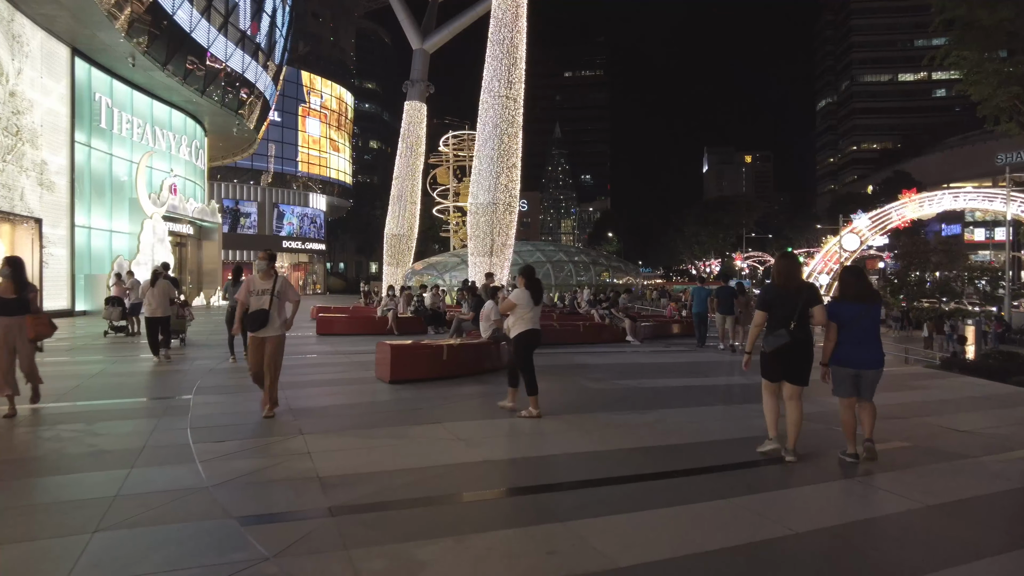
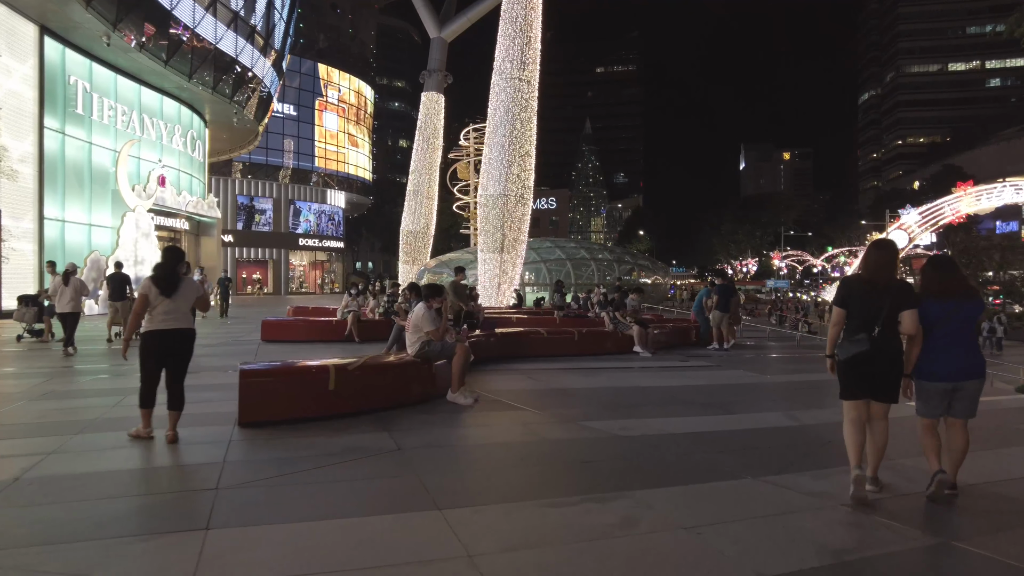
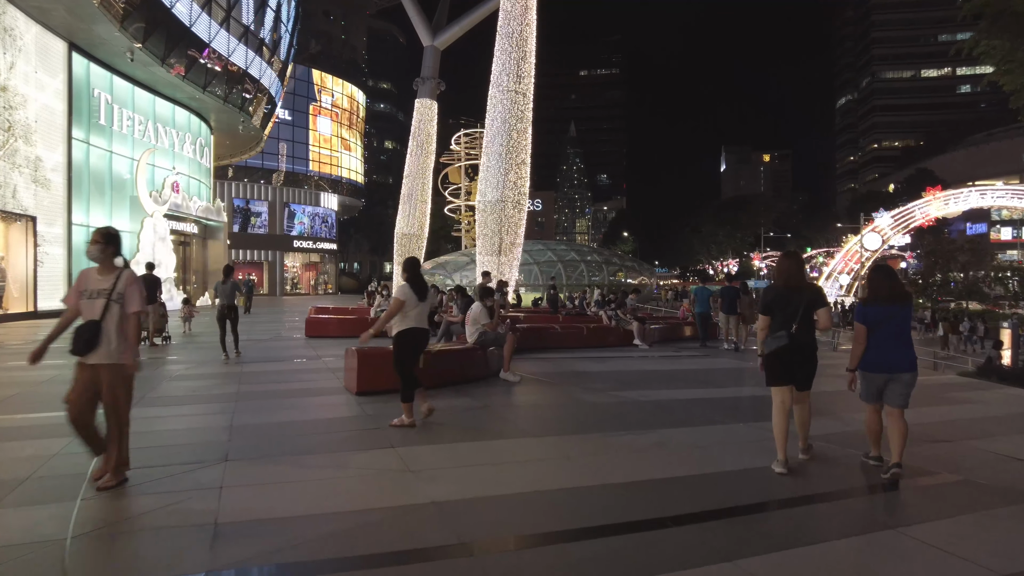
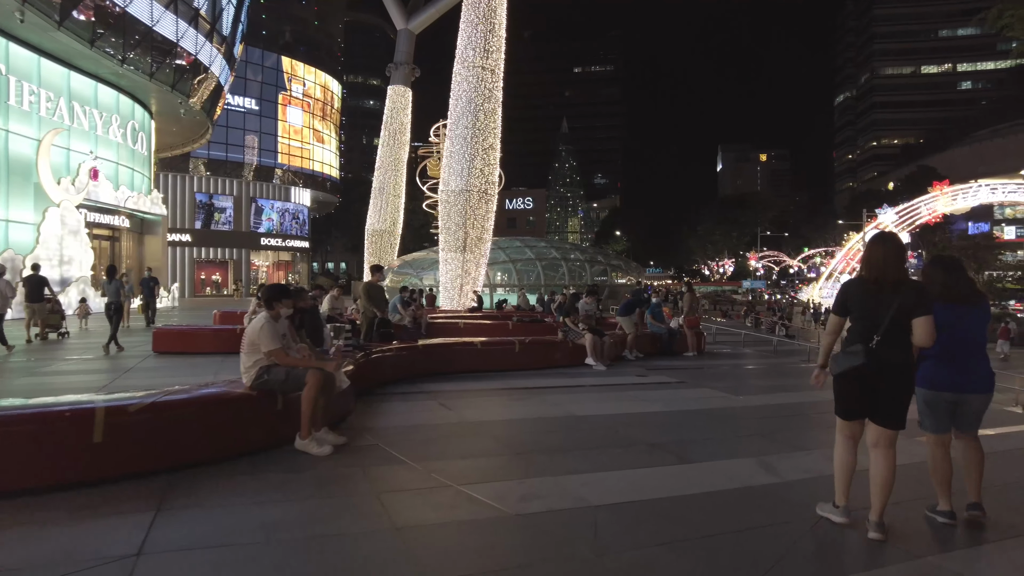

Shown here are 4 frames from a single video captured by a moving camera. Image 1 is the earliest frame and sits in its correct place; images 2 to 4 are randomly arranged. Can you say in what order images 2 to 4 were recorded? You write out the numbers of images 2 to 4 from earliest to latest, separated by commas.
3, 2, 4
